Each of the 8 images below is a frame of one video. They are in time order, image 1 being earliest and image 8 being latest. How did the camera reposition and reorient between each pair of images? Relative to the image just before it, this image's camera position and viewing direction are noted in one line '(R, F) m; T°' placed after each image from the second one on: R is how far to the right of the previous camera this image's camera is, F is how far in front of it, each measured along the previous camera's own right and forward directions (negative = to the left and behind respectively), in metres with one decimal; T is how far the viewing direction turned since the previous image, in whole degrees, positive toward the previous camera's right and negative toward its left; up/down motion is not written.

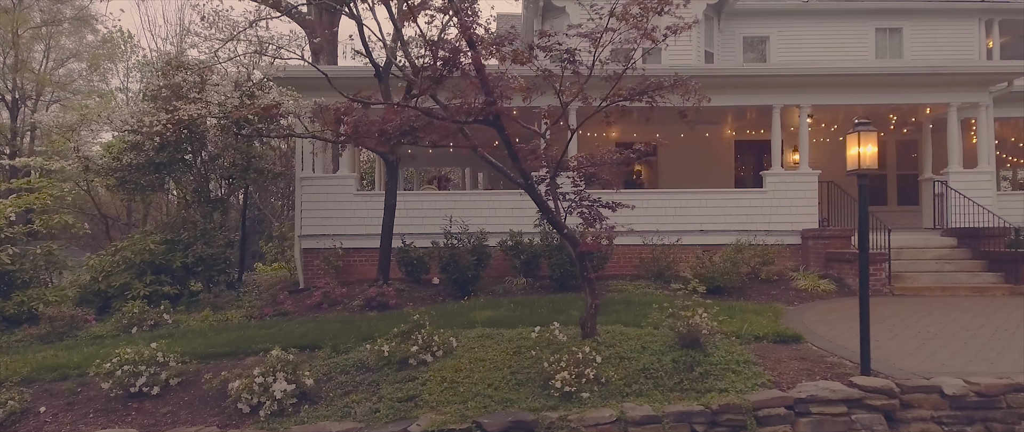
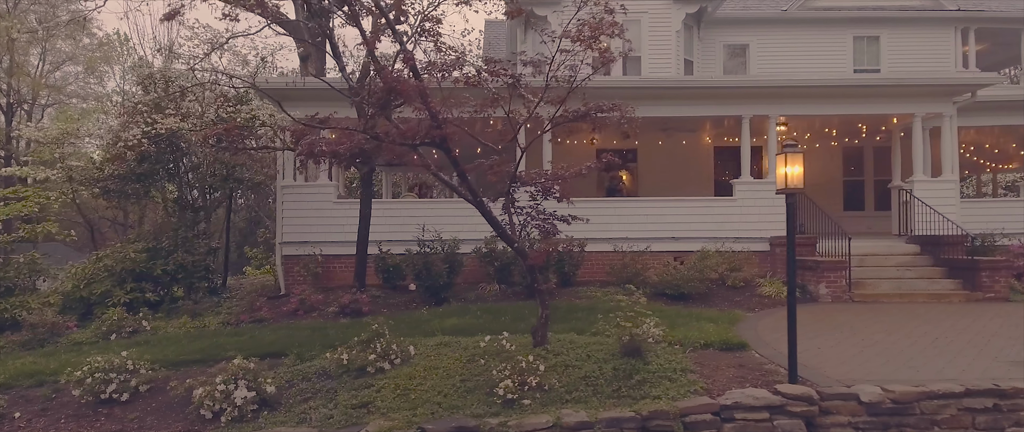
(+0.7, -0.3) m; 0°
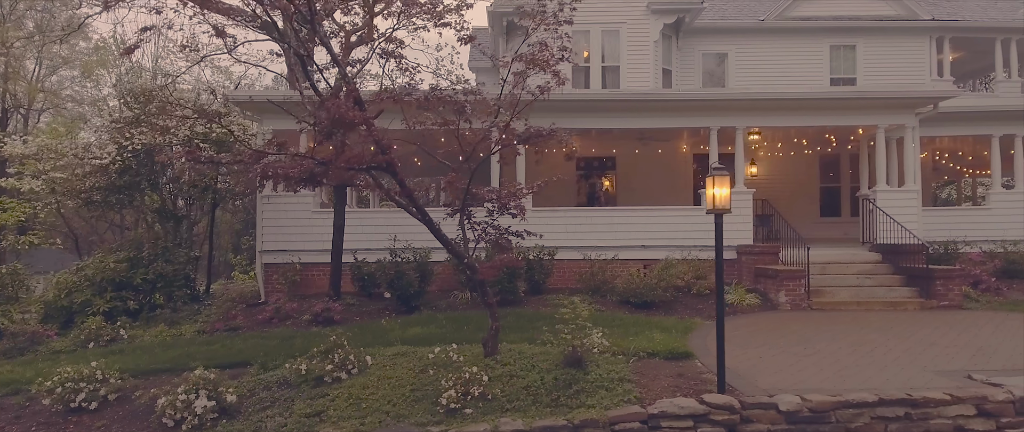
(+0.8, -0.3) m; 0°
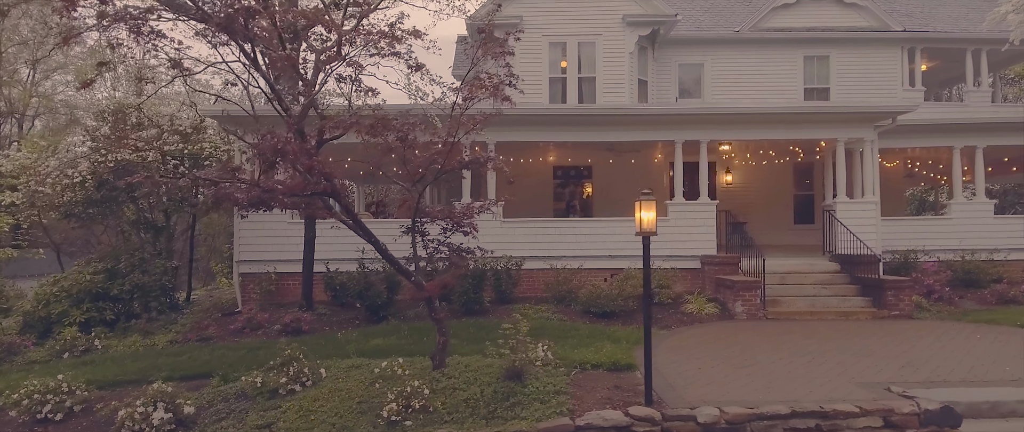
(+0.9, -0.3) m; 0°
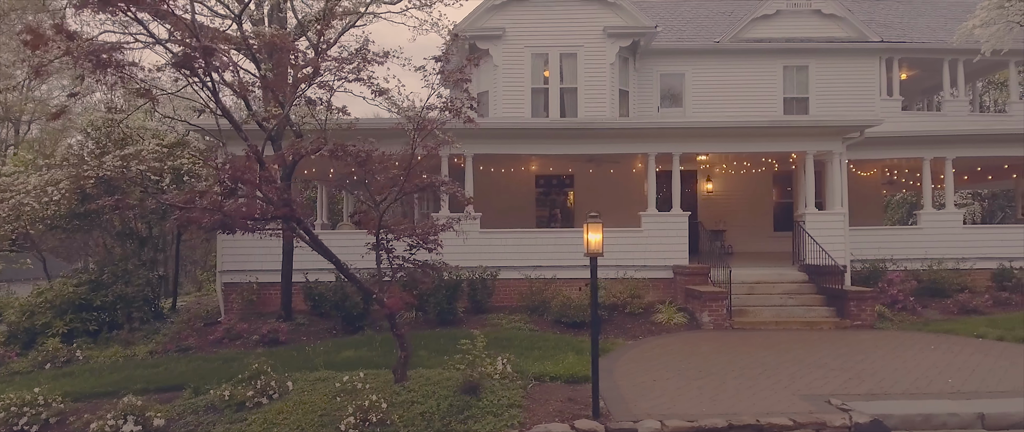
(+0.7, -0.3) m; 0°
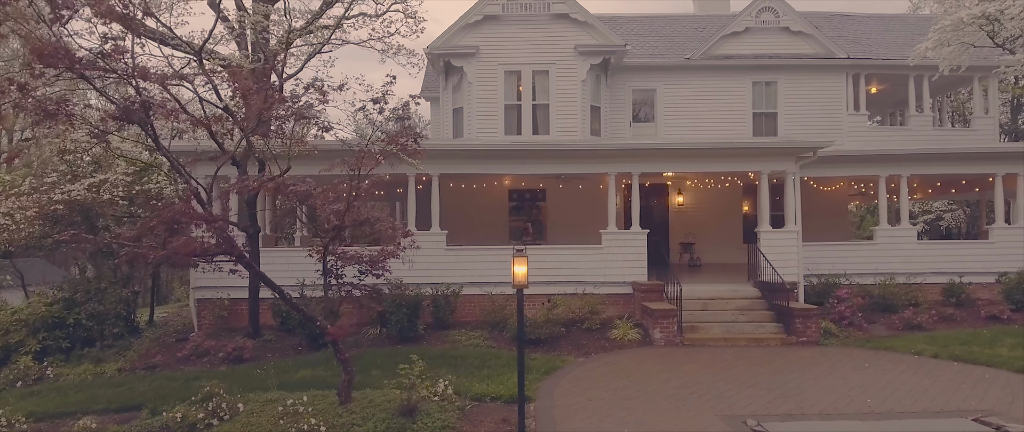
(+1.1, -0.4) m; 0°
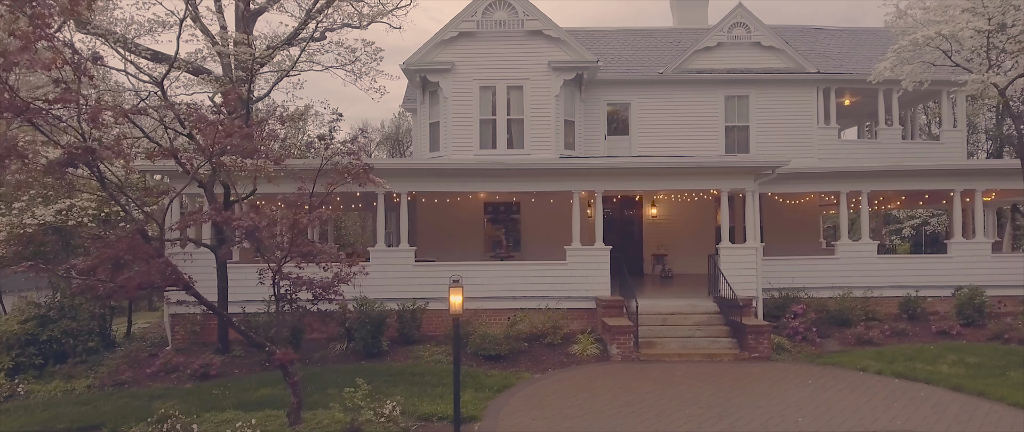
(+1.1, -0.3) m; 0°
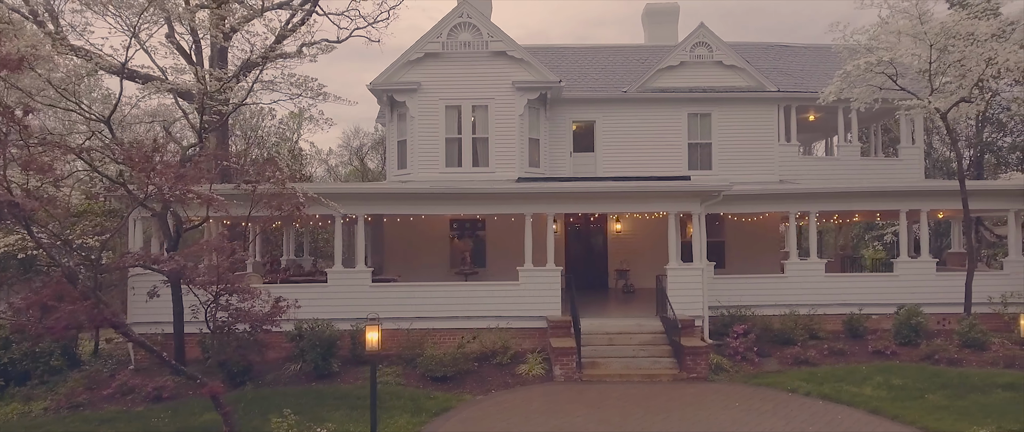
(+1.6, -0.4) m; 0°
